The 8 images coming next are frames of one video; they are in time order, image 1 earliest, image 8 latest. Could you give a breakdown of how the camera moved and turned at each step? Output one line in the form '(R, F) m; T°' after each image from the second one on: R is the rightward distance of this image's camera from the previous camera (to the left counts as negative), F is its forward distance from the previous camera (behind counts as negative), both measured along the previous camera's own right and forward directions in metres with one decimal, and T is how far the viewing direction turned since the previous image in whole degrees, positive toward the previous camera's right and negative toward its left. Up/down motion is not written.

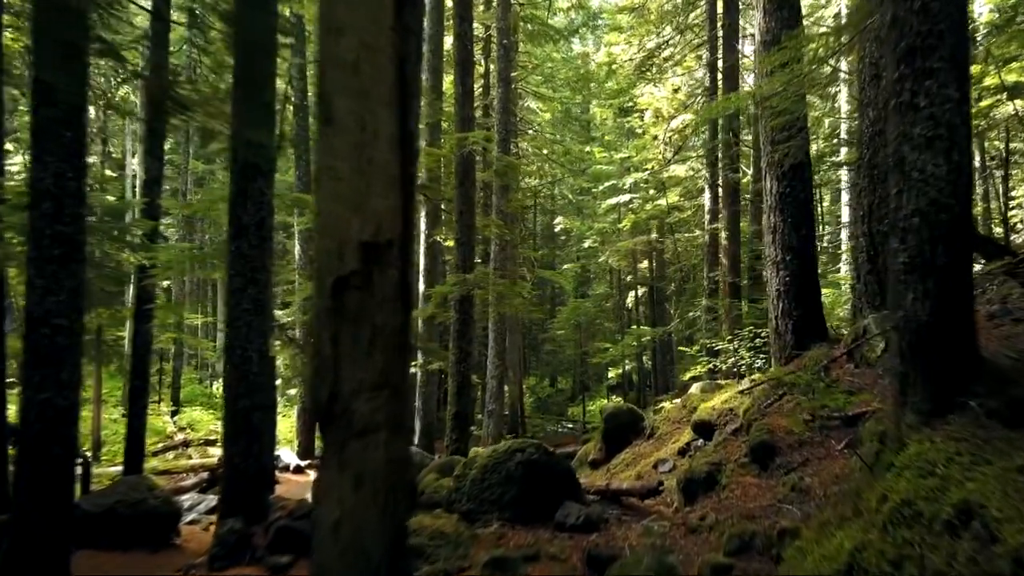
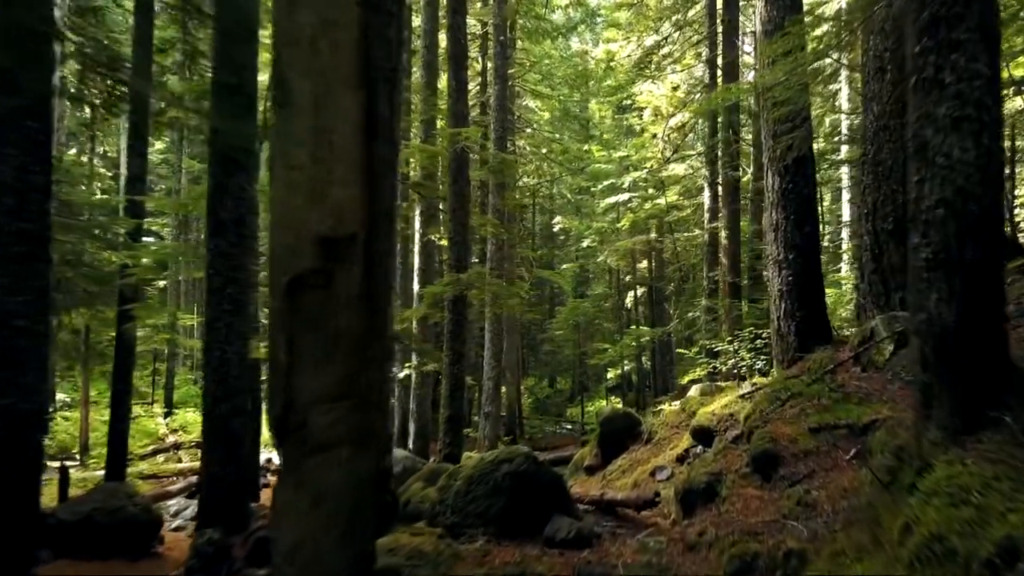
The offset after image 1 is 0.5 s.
(+0.1, +0.3) m; 0°
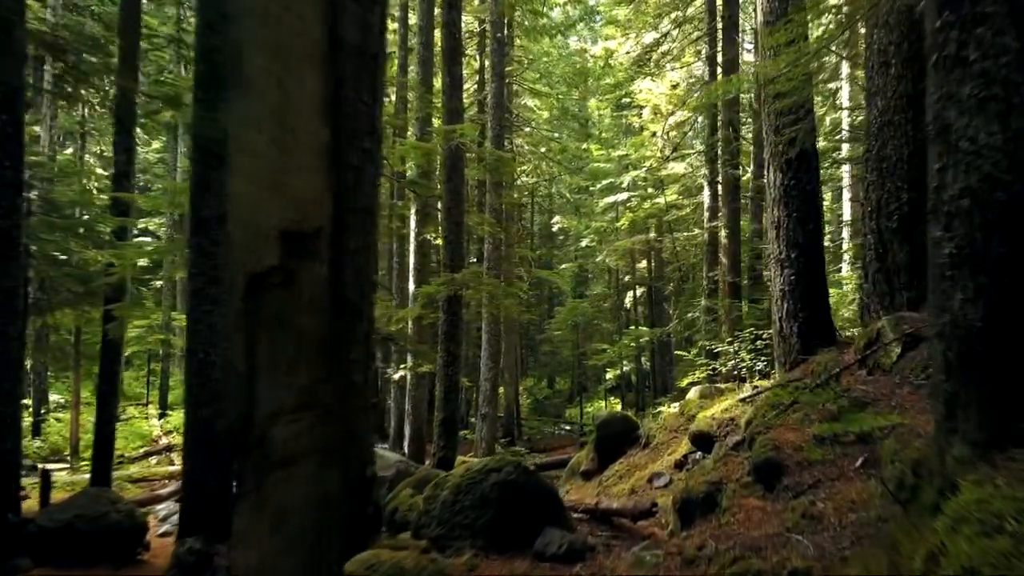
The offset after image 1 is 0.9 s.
(+0.1, +0.2) m; 0°
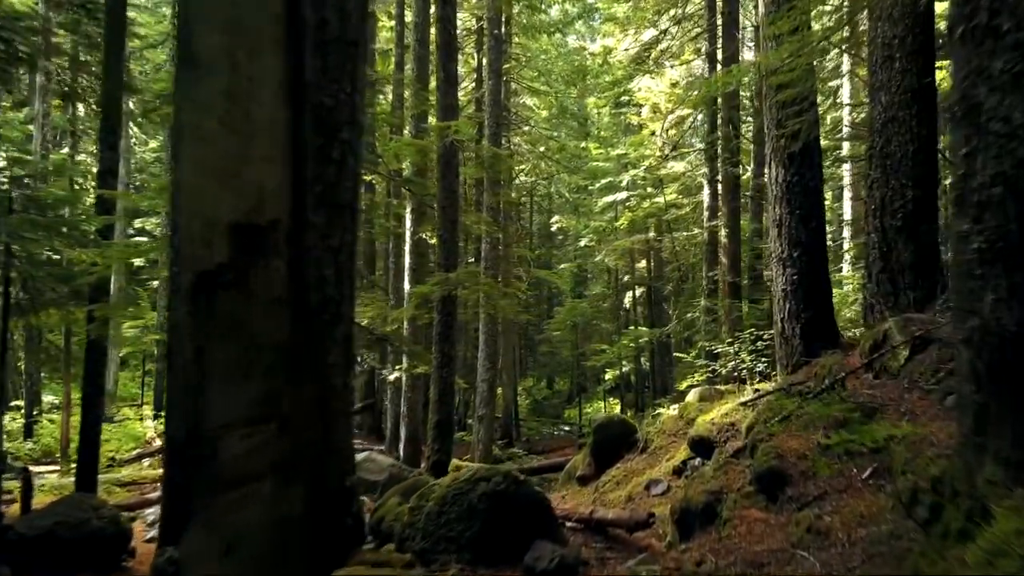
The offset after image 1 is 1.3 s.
(+0.1, +0.2) m; 0°
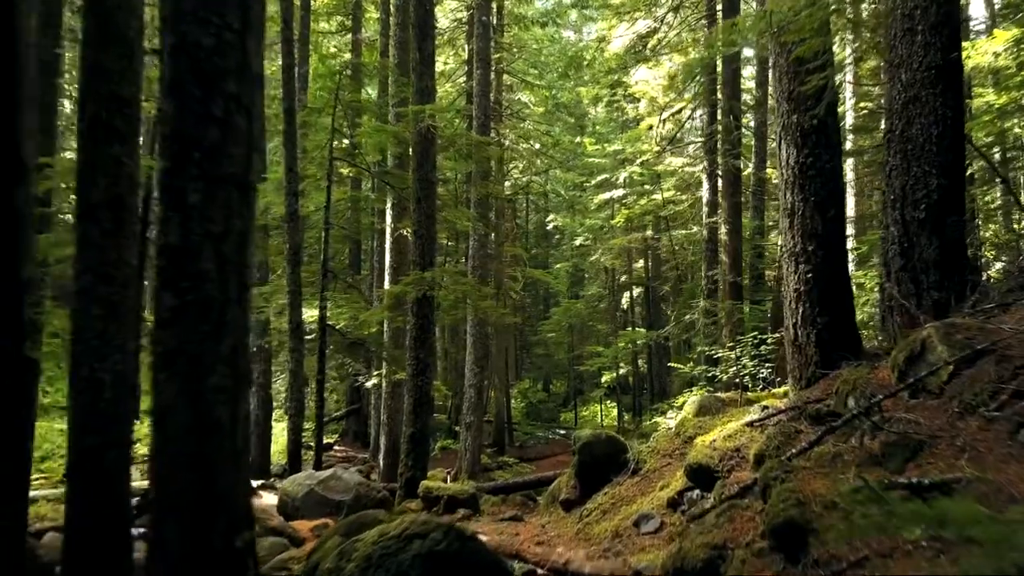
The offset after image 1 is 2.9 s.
(+0.3, +1.0) m; 0°
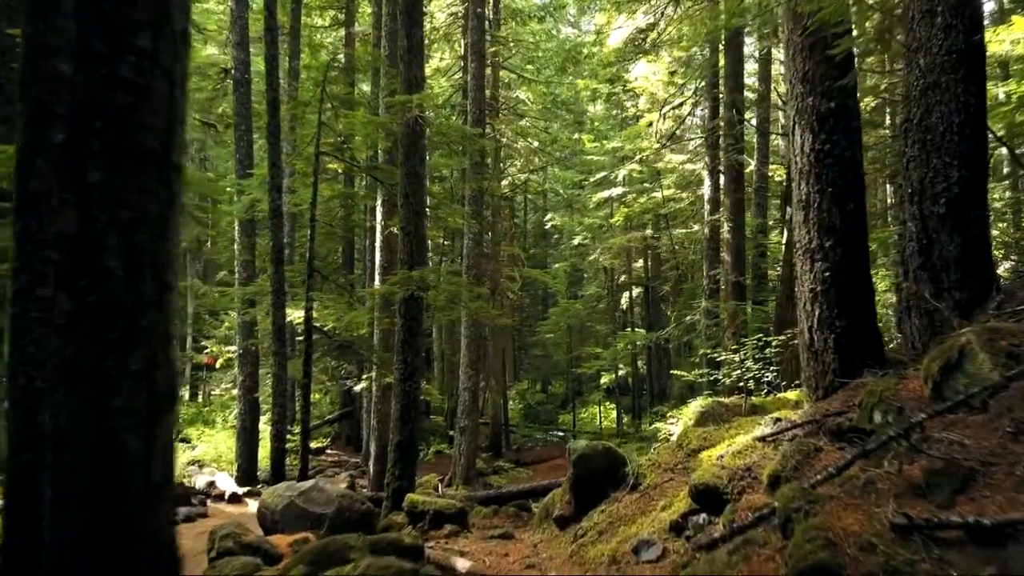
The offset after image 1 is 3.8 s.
(+0.1, +0.5) m; 0°
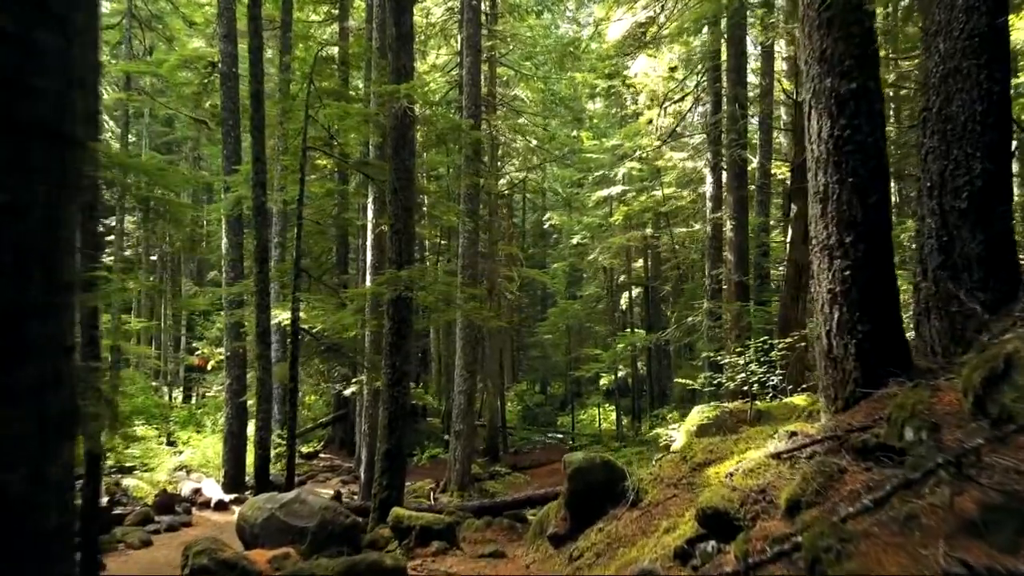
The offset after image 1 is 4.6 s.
(+0.1, +0.5) m; 0°
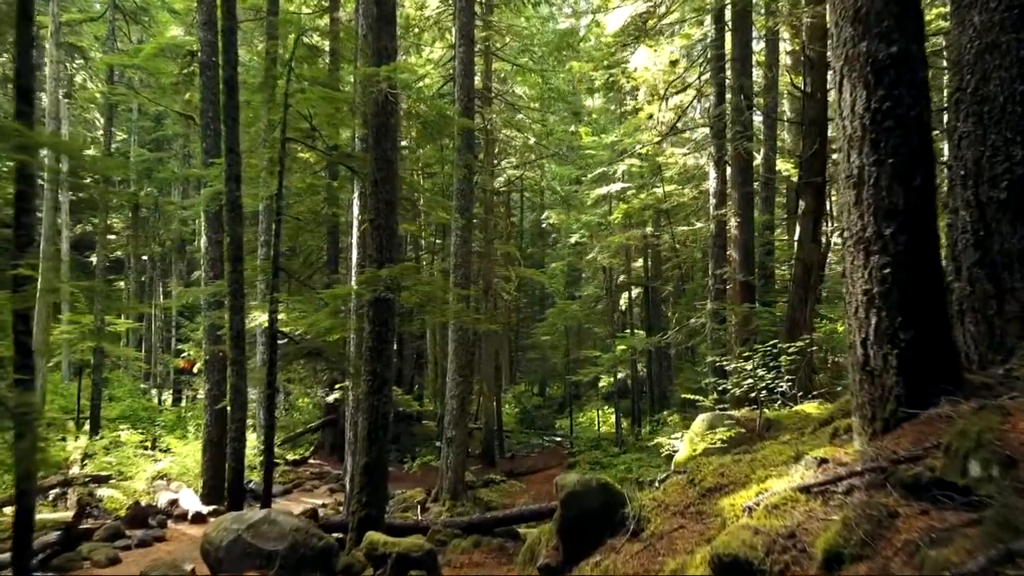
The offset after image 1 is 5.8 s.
(+0.1, +0.7) m; 0°
